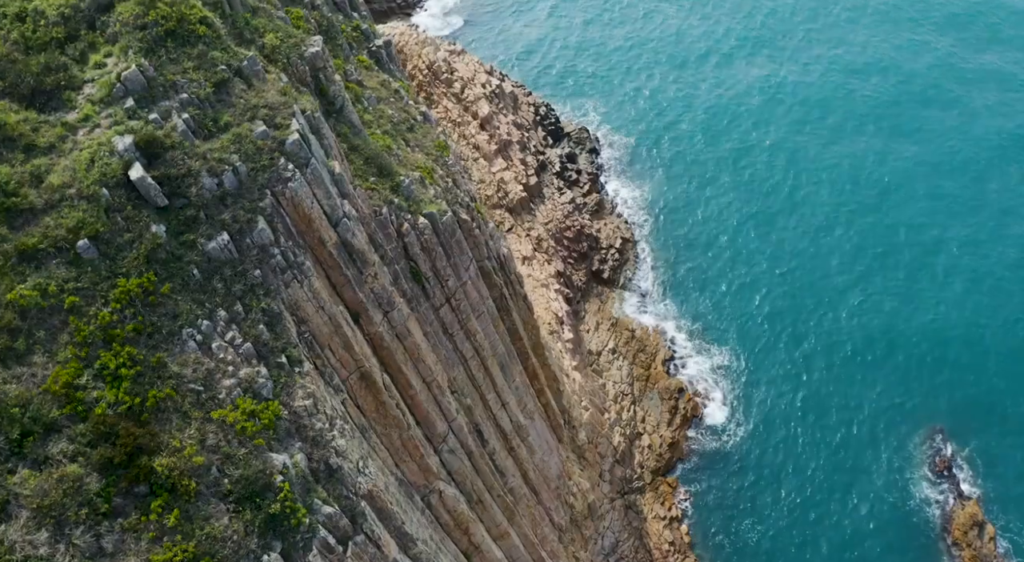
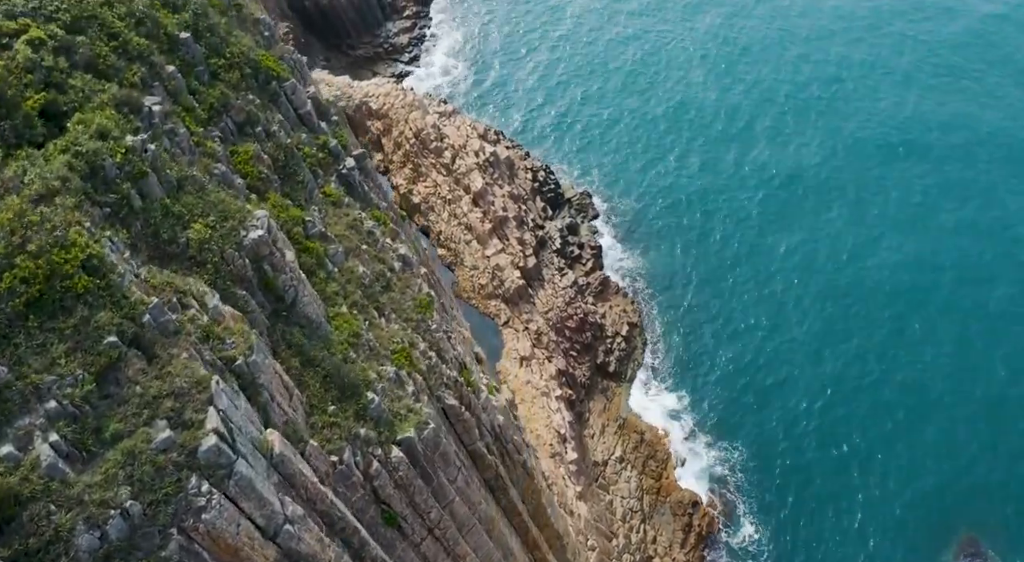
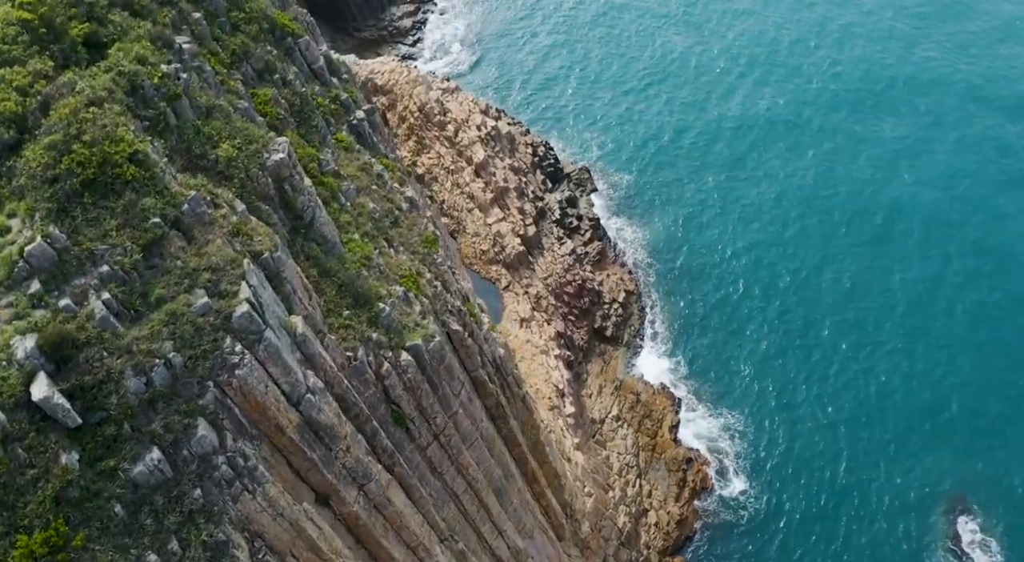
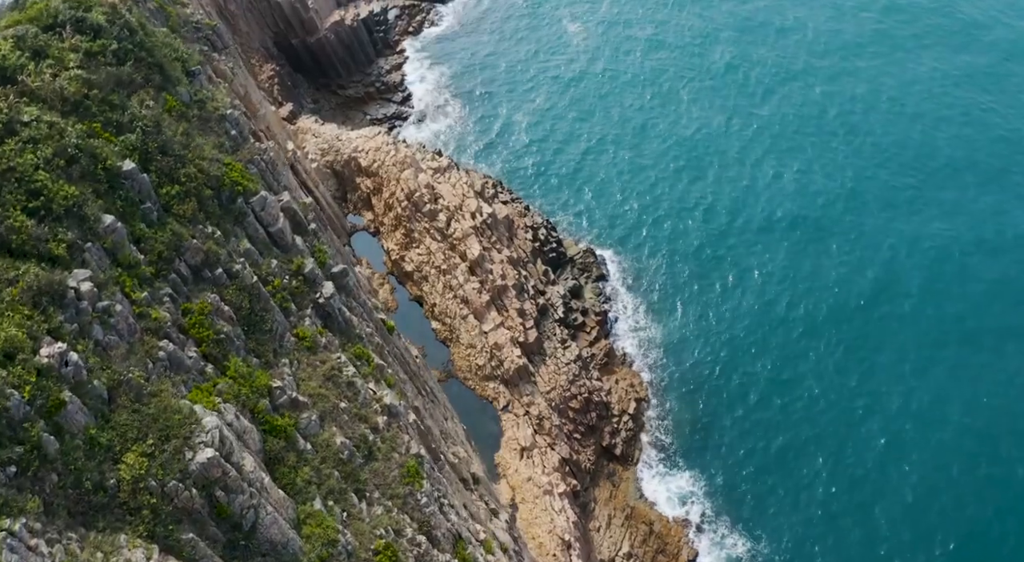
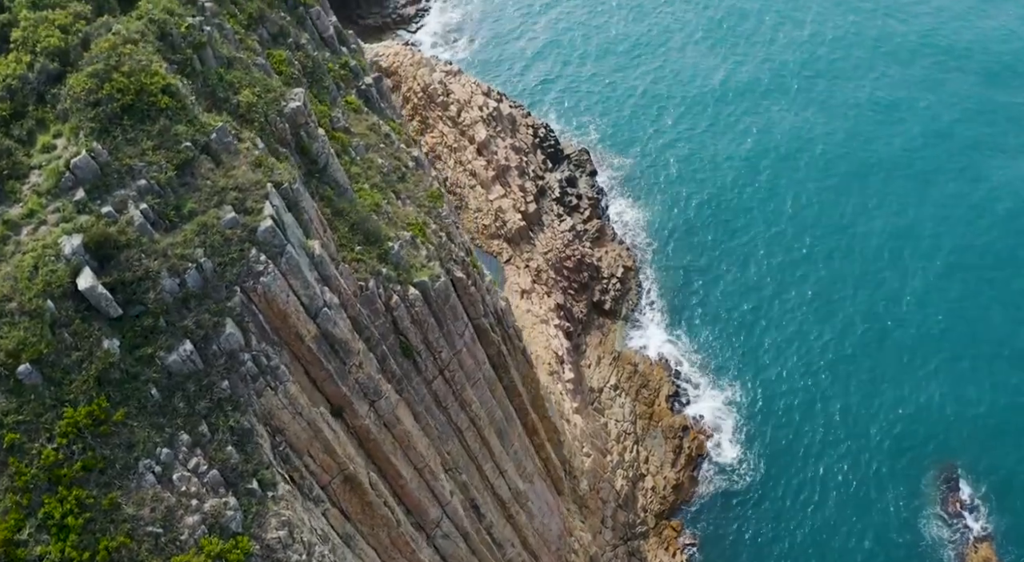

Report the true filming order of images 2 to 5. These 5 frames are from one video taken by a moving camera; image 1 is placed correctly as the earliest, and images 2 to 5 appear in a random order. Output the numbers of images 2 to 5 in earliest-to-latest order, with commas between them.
5, 3, 2, 4
